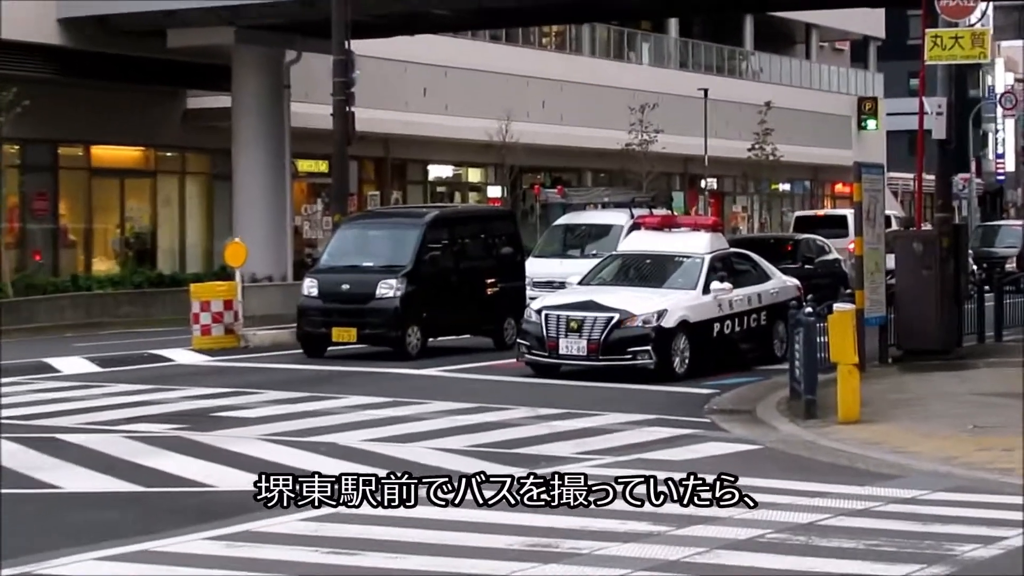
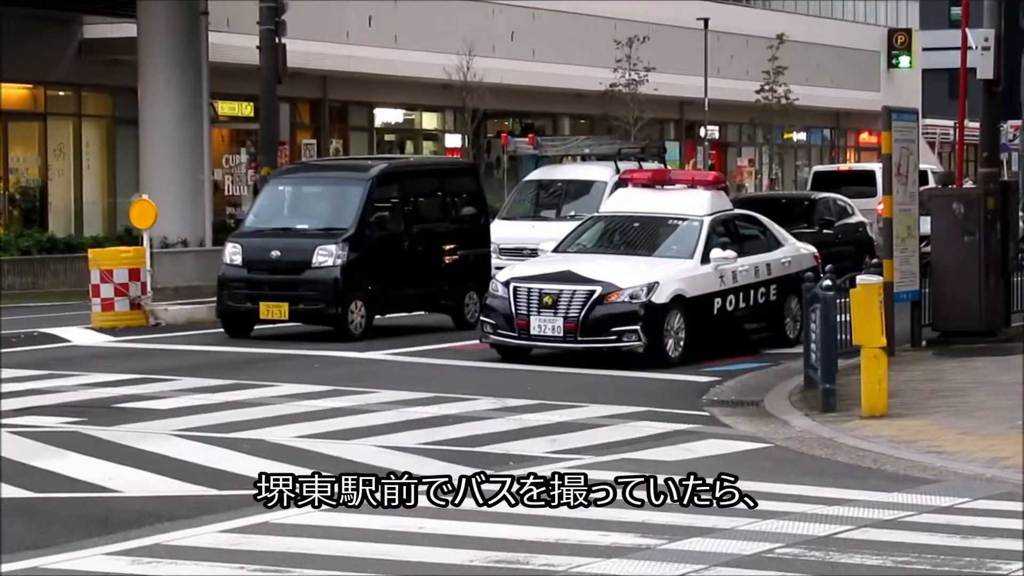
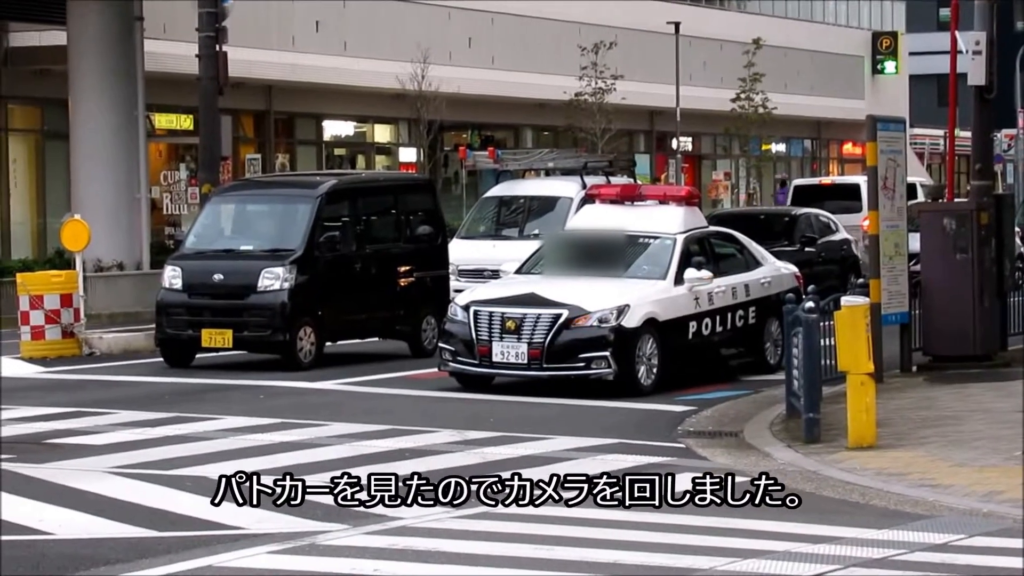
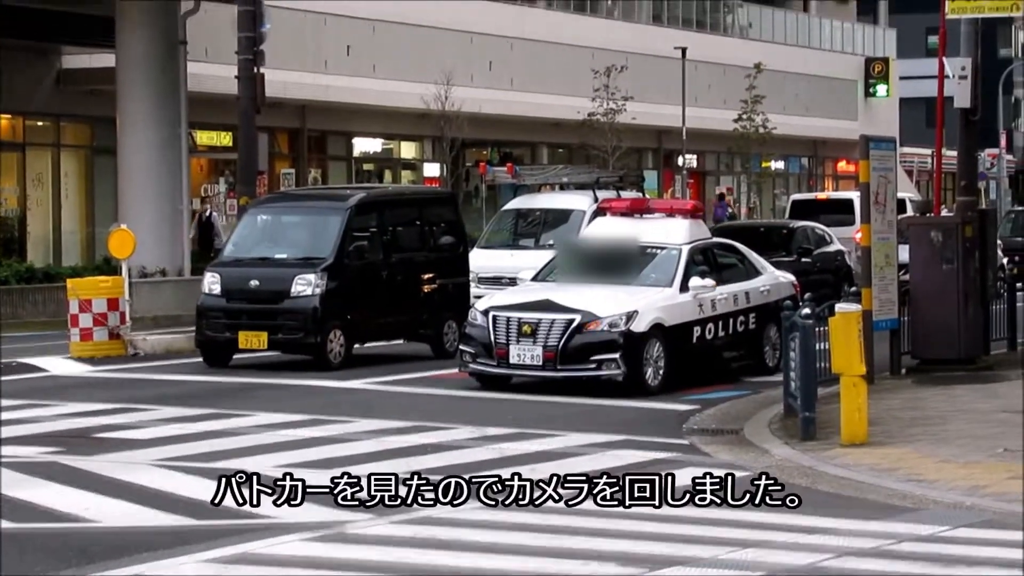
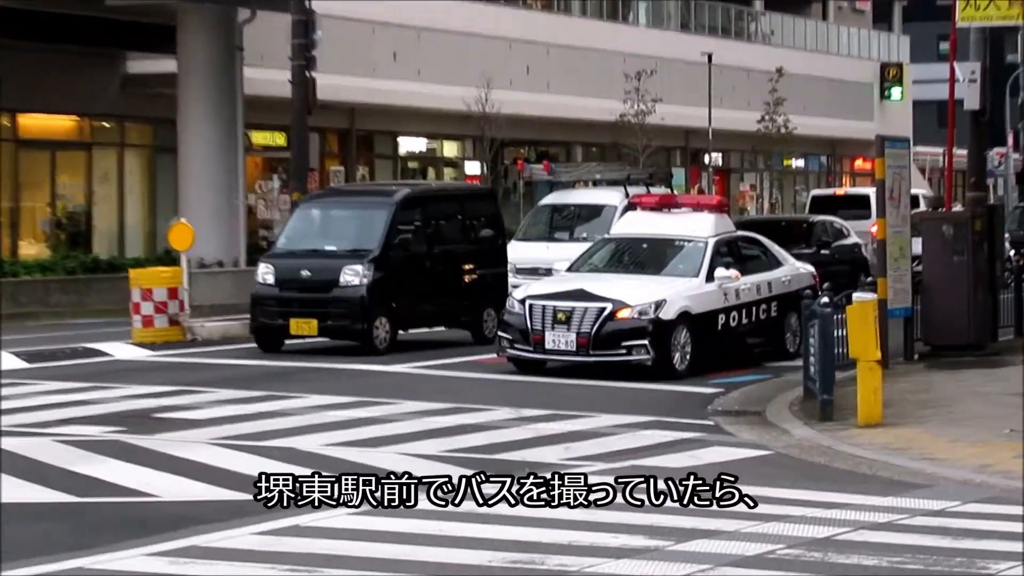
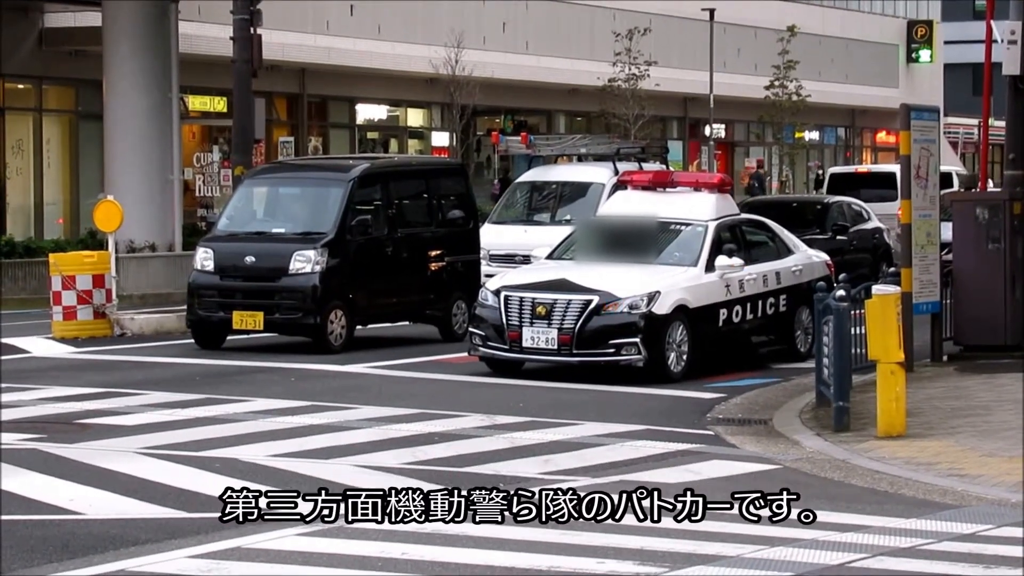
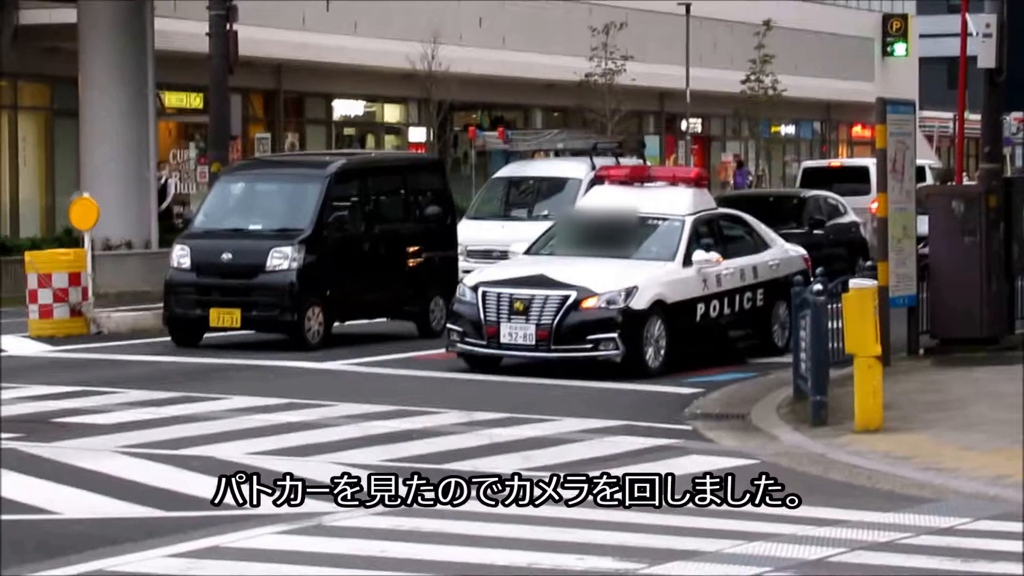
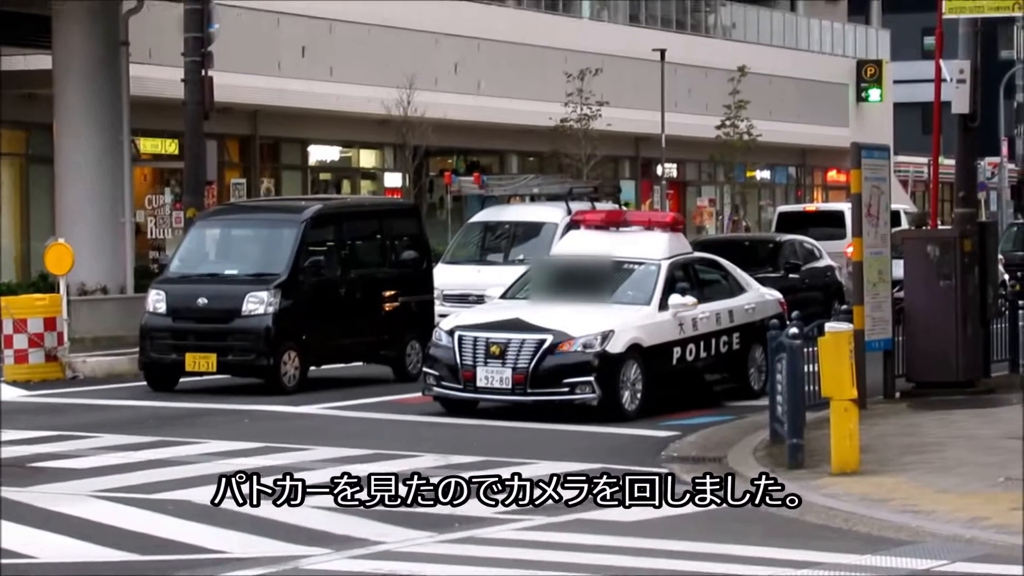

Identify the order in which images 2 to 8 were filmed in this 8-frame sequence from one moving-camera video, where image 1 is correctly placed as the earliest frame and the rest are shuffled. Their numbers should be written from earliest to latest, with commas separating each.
5, 2, 4, 7, 8, 3, 6
